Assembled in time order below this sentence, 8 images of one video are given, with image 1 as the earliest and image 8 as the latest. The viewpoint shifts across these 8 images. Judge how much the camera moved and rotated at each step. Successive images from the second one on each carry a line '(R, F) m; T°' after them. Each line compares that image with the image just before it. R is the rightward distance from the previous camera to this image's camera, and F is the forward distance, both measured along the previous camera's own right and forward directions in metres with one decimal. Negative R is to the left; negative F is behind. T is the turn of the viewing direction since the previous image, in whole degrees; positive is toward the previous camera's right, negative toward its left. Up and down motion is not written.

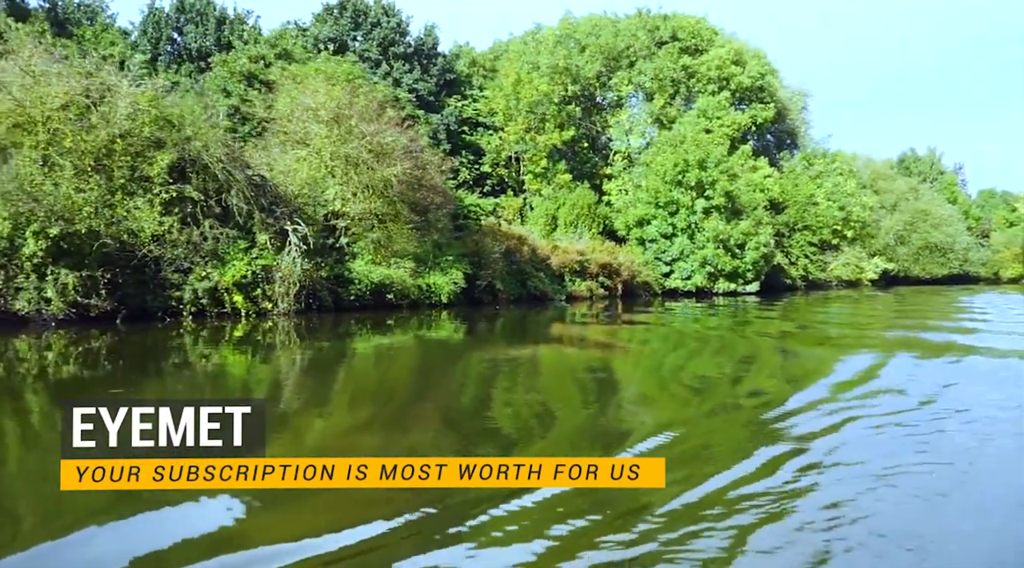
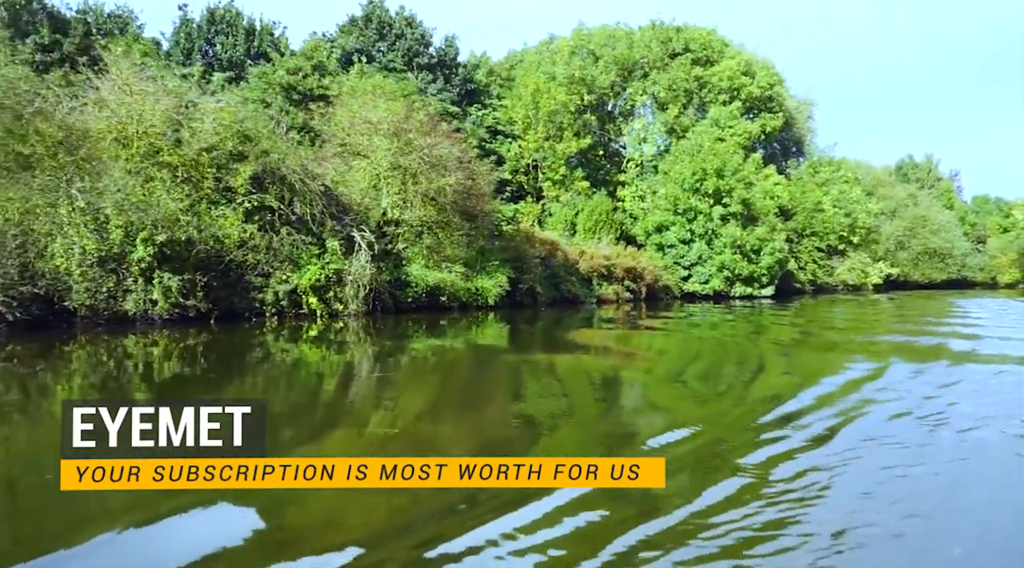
(-1.5, -1.4) m; +1°
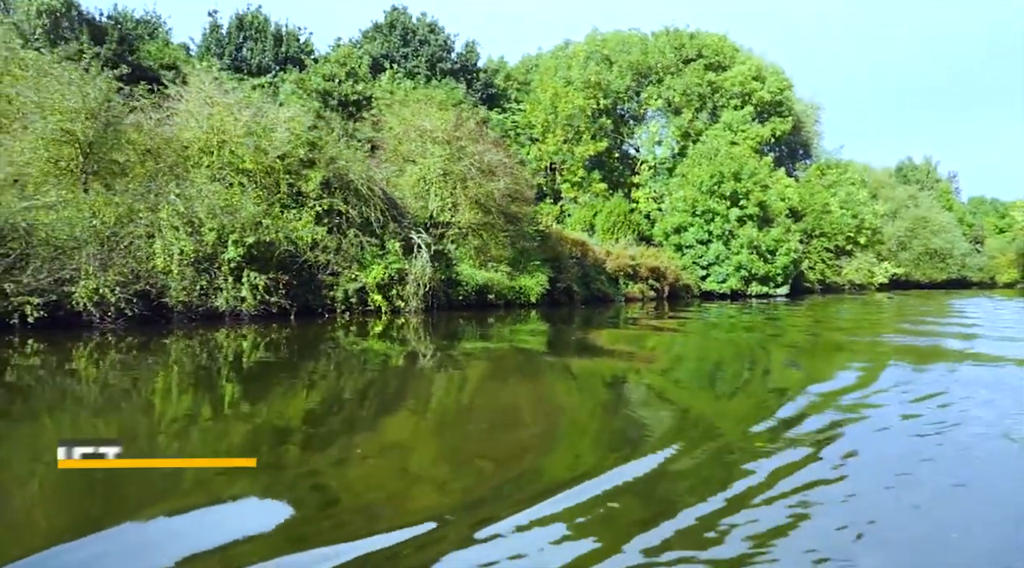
(-1.5, -1.3) m; 0°
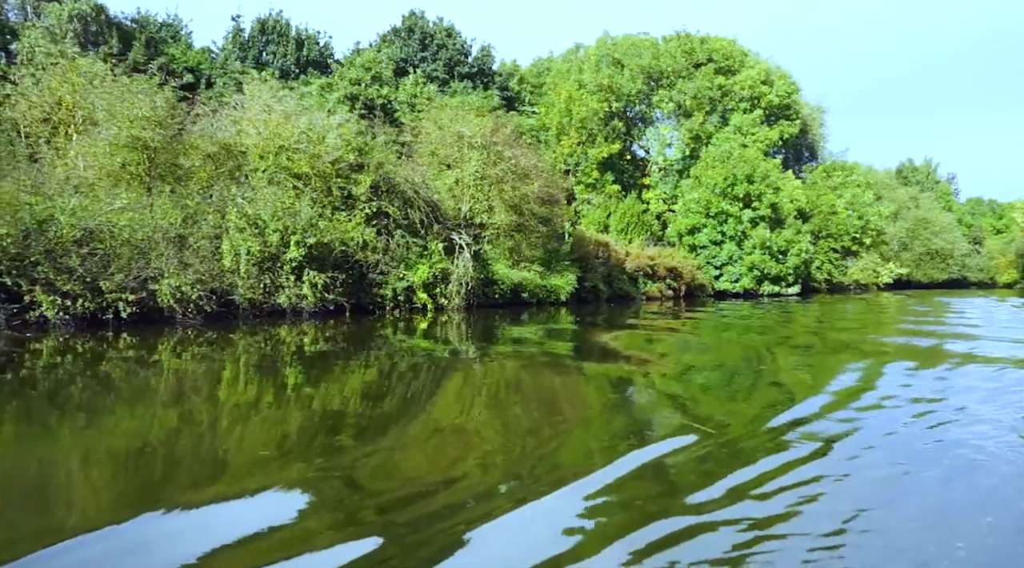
(-1.1, -1.1) m; 0°
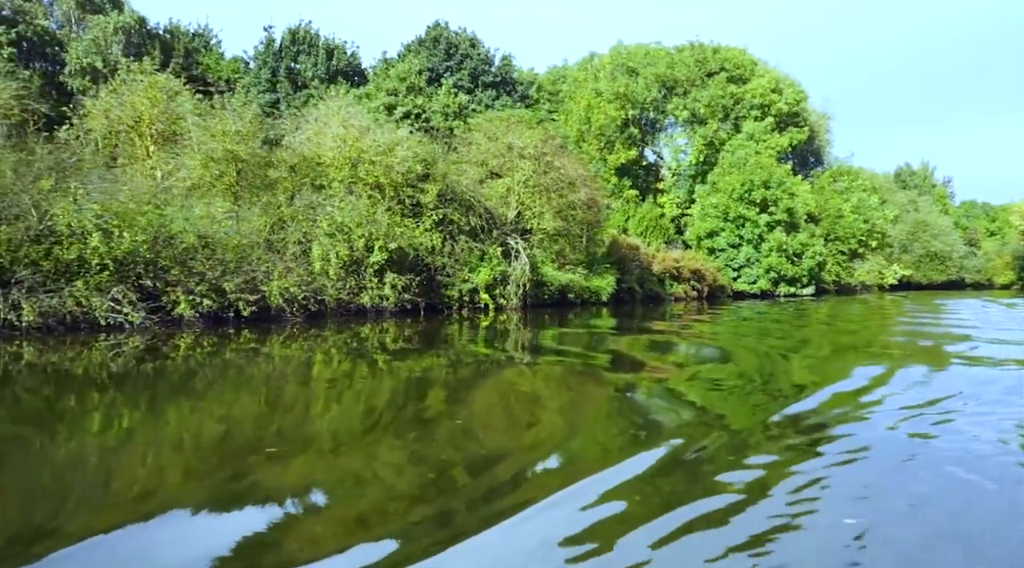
(-1.8, -1.6) m; +1°
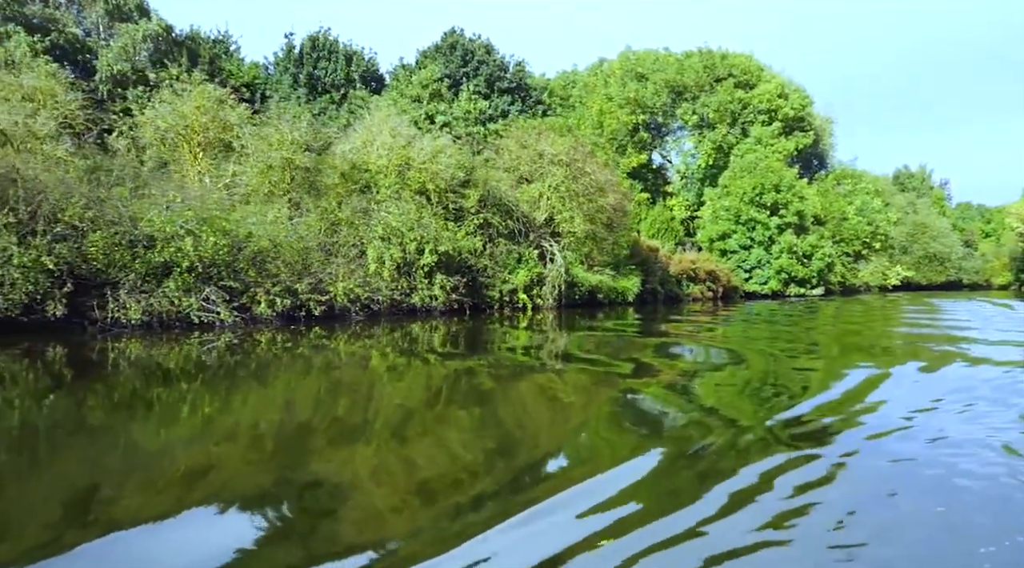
(-1.3, -1.1) m; 0°
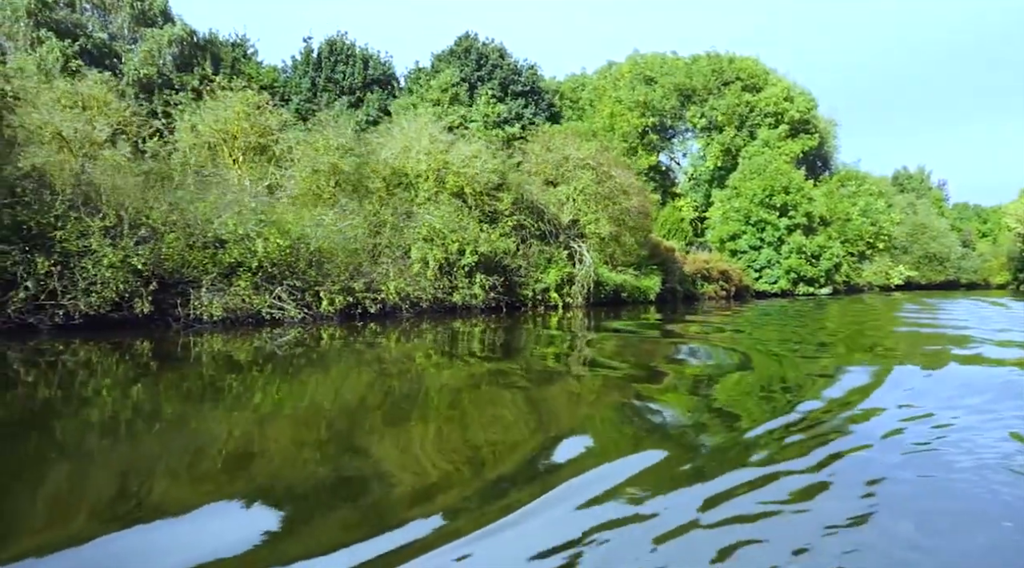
(-1.1, -1.0) m; 0°
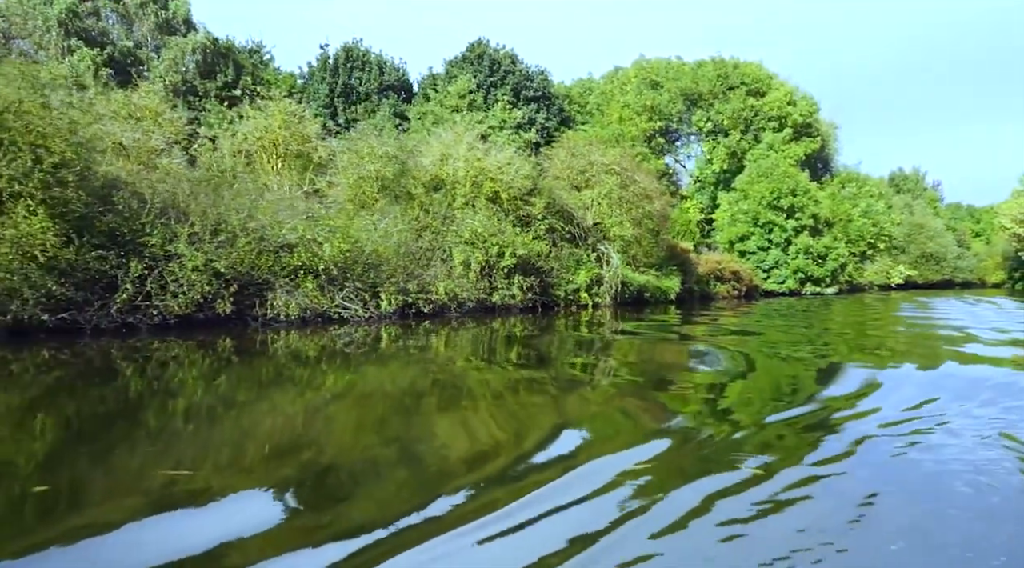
(-1.3, -1.1) m; +1°
